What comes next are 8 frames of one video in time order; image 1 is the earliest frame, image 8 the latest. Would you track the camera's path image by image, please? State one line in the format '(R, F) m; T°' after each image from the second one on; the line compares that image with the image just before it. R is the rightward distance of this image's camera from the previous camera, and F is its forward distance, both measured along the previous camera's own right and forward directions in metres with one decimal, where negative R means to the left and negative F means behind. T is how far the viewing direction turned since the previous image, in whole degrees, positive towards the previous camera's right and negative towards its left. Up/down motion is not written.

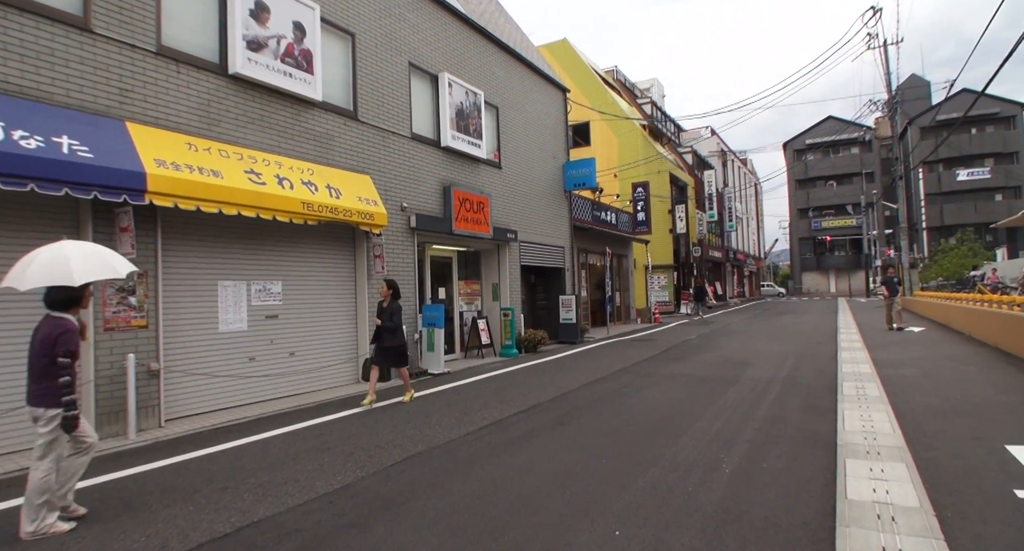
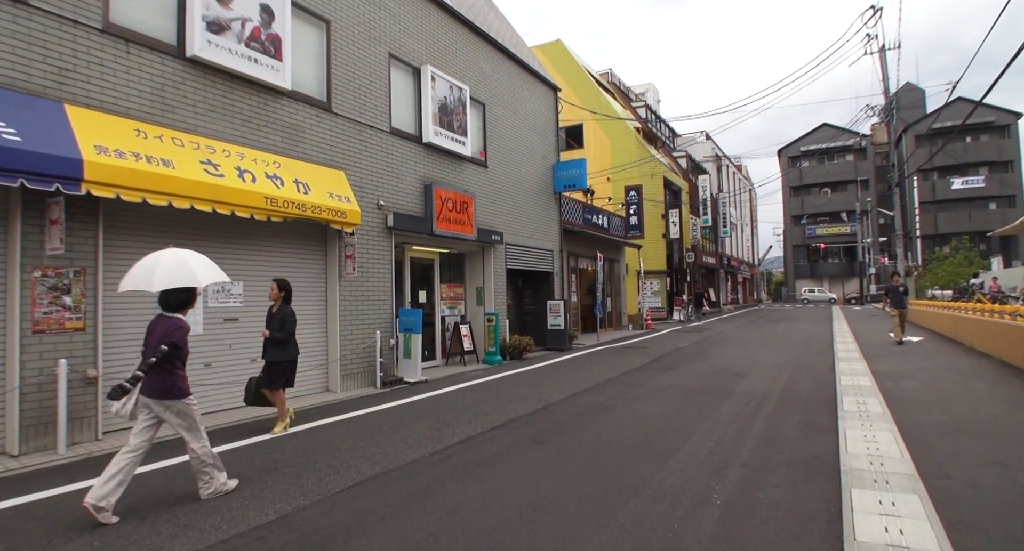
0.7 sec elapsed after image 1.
(+0.2, +0.5) m; +1°
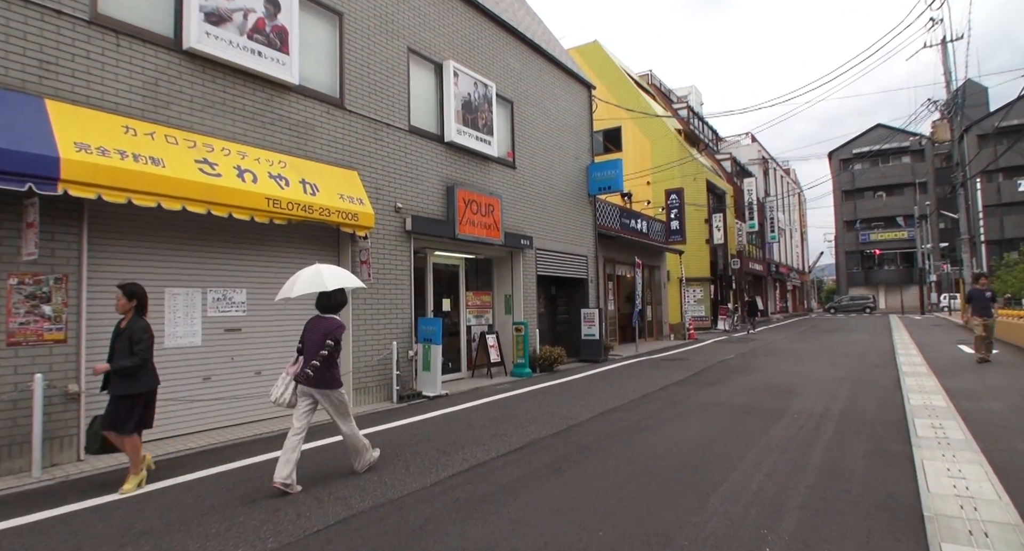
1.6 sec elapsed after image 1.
(+0.2, +0.7) m; -4°
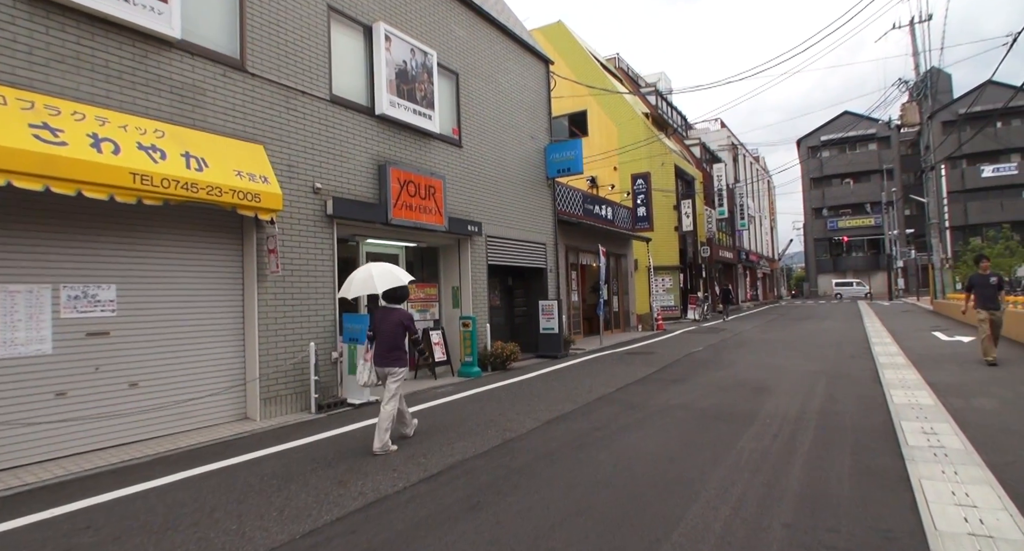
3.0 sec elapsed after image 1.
(+0.6, +1.0) m; +3°
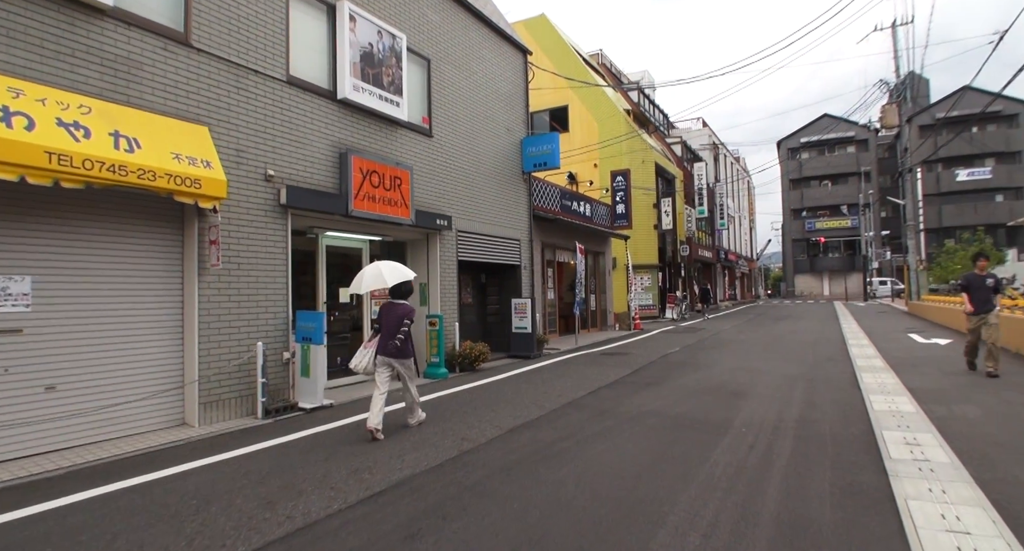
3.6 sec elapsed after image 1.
(+0.2, +0.4) m; +2°
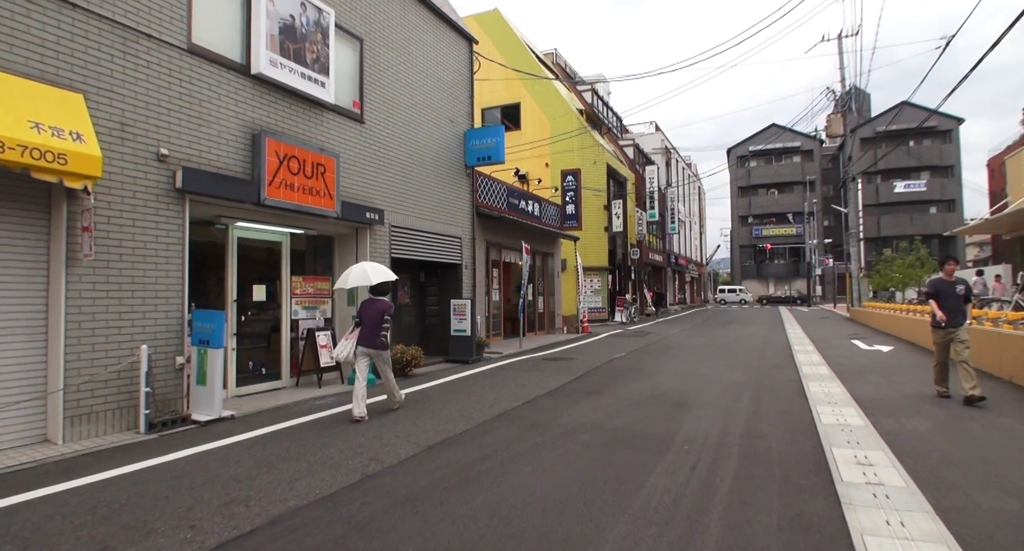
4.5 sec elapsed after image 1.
(+0.4, +0.6) m; +5°
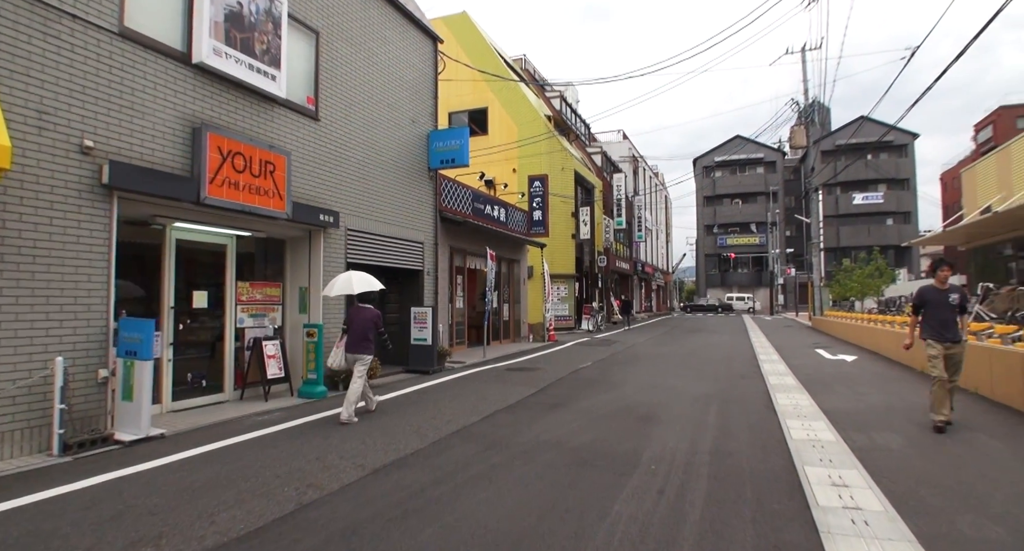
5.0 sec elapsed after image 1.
(+0.1, +0.3) m; +3°
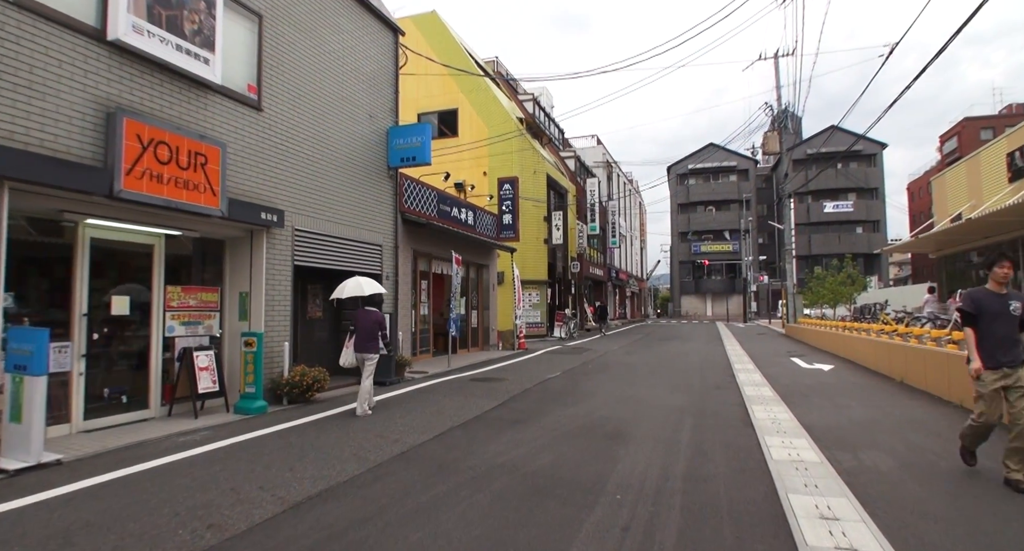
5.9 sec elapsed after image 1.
(+0.2, +0.6) m; +3°
